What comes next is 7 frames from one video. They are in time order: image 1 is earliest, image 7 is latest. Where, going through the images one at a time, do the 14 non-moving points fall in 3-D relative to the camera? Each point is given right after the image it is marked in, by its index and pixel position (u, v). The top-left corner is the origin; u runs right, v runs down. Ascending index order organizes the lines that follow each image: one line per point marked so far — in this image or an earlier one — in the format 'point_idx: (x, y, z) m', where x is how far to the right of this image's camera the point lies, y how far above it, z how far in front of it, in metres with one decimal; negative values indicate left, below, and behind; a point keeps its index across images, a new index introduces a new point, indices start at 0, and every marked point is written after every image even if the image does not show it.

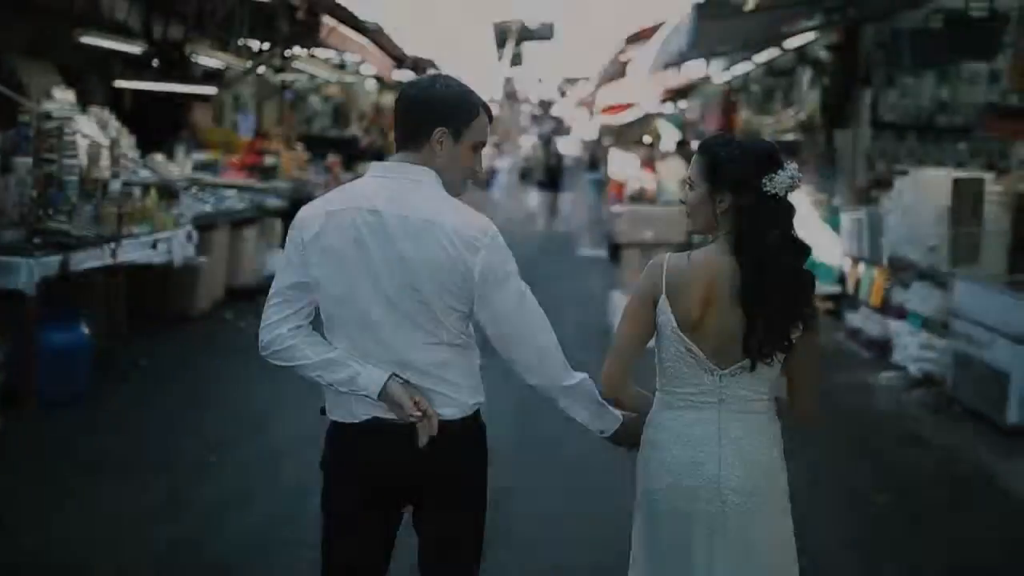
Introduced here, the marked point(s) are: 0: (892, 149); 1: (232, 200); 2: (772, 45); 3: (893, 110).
0: (+3.7, +1.3, +9.8) m
1: (-2.6, +0.8, +9.5) m
2: (+2.9, +2.7, +11.4) m
3: (+3.6, +1.7, +9.7) m
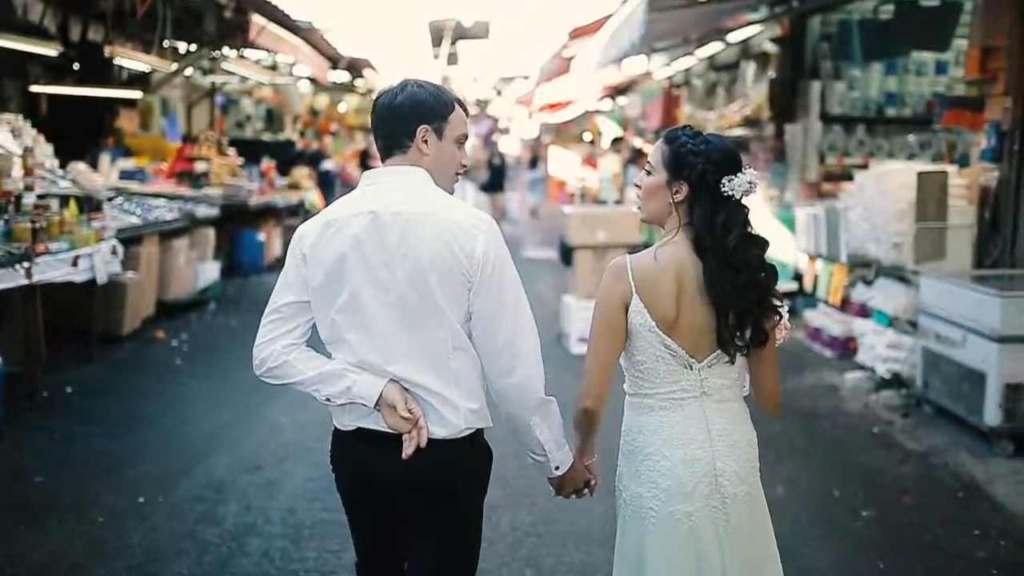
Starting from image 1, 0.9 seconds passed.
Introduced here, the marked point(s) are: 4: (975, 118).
0: (+3.1, +1.4, +9.6) m
1: (-3.1, +0.7, +9.0) m
2: (+2.2, +2.7, +11.2) m
3: (+3.1, +1.7, +9.6) m
4: (+3.3, +1.2, +7.2) m
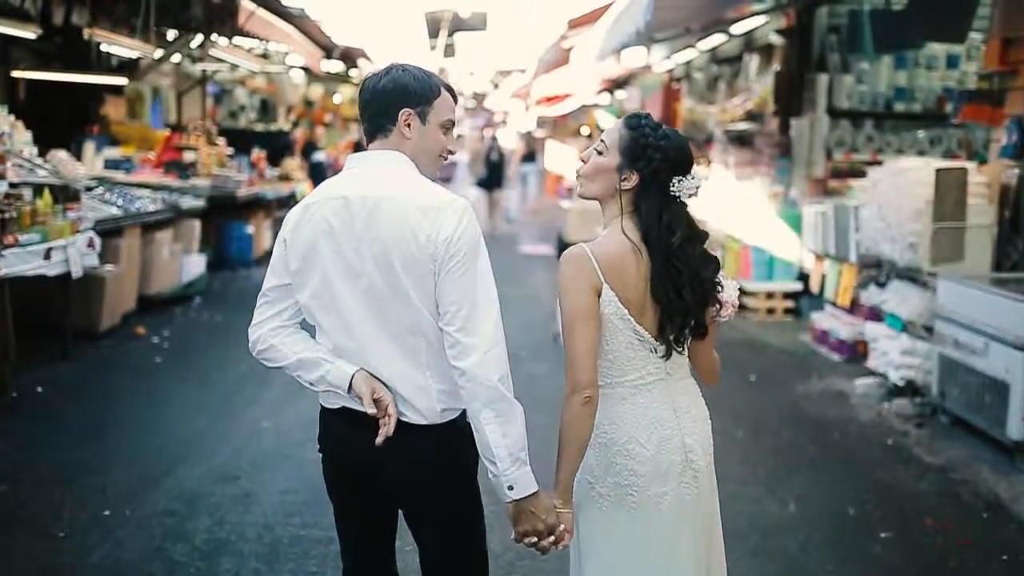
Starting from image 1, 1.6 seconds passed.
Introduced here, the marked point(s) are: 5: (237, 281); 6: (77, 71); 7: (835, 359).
0: (+3.1, +1.4, +9.3) m
1: (-3.1, +0.7, +8.7) m
2: (+2.2, +2.7, +10.8) m
3: (+3.0, +1.7, +9.2) m
4: (+3.3, +1.2, +6.9) m
5: (-2.9, +0.1, +10.7) m
6: (-4.2, +2.1, +9.9) m
7: (+2.3, -0.5, +7.4) m
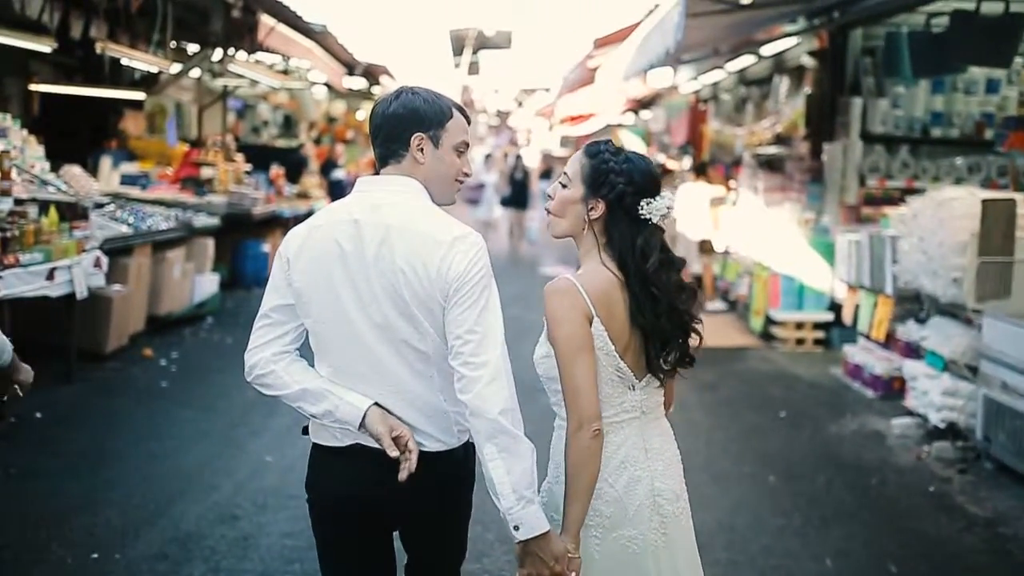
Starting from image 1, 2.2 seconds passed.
0: (+3.3, +1.1, +9.0) m
1: (-2.9, +0.6, +8.5) m
2: (+2.4, +2.5, +10.6) m
3: (+3.3, +1.5, +8.9) m
4: (+3.4, +0.9, +6.6) m
5: (-2.7, -0.1, +10.5) m
6: (-4.0, +1.9, +9.7) m
7: (+2.5, -0.7, +7.0) m
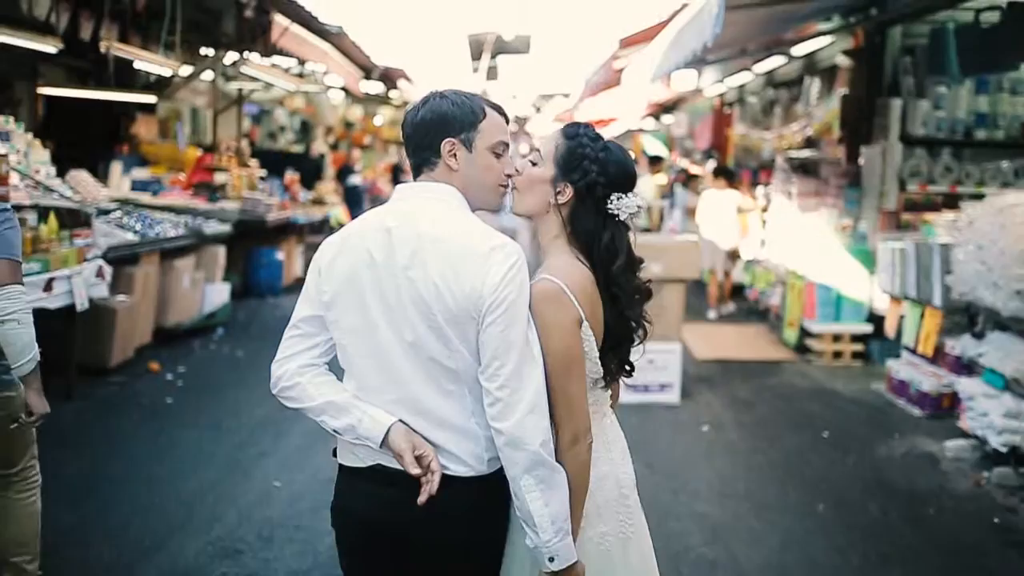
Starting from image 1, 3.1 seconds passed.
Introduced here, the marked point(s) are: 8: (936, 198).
0: (+3.5, +1.0, +8.6) m
1: (-2.8, +0.5, +8.1) m
2: (+2.7, +2.4, +10.2) m
3: (+3.4, +1.4, +8.5) m
4: (+3.6, +0.9, +6.1) m
5: (-2.5, -0.2, +10.2) m
6: (-3.8, +1.8, +9.4) m
7: (+2.6, -0.8, +6.6) m
8: (+3.6, +0.8, +8.6) m
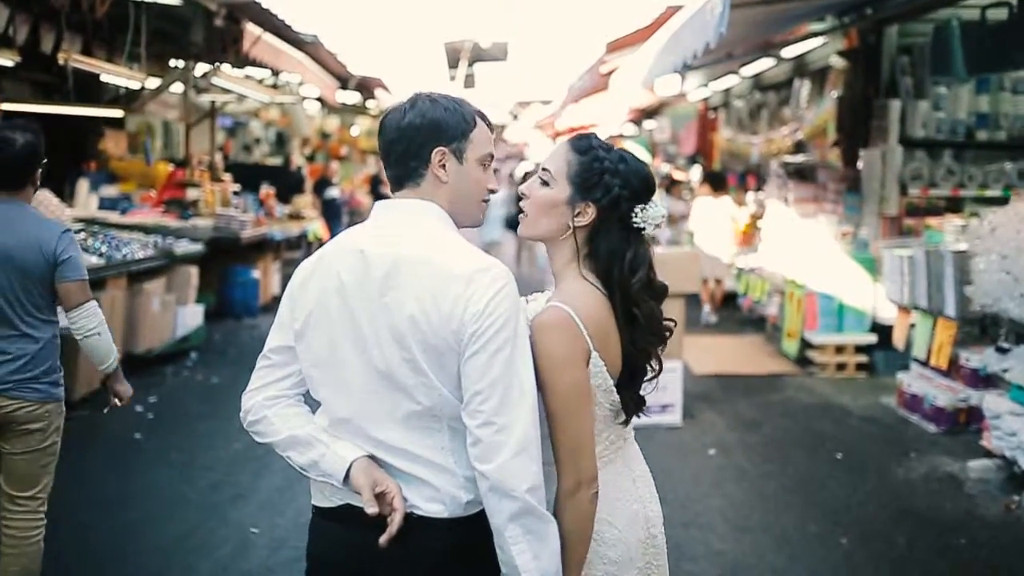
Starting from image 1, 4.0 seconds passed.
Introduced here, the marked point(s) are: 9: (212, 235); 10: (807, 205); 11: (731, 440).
0: (+3.4, +0.9, +8.3) m
1: (-2.9, +0.3, +7.7) m
2: (+2.5, +2.3, +9.8) m
3: (+3.3, +1.3, +8.2) m
4: (+3.5, +0.8, +5.8) m
5: (-2.6, -0.4, +9.7) m
6: (-3.9, +1.6, +9.0) m
7: (+2.6, -0.9, +6.3) m
8: (+3.5, +0.7, +8.3) m
9: (-3.0, +0.5, +10.1) m
10: (+2.8, +0.8, +9.7) m
11: (+1.3, -0.9, +6.2) m
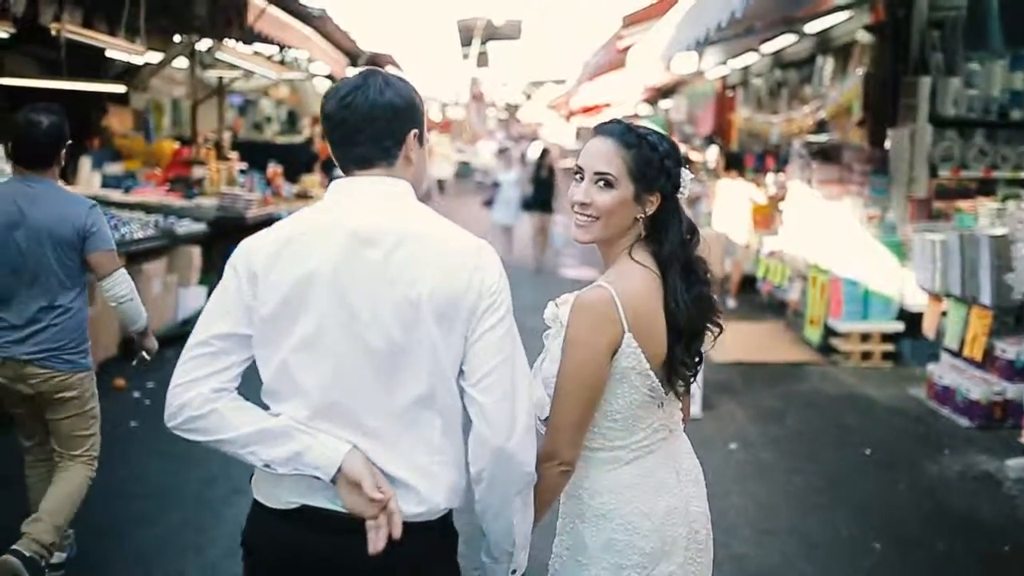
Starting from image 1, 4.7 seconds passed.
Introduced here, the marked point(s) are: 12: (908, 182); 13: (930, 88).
0: (+3.5, +1.1, +7.9) m
1: (-2.8, +0.5, +7.5) m
2: (+2.6, +2.4, +9.5) m
3: (+3.4, +1.4, +7.8) m
4: (+3.6, +0.9, +5.5) m
5: (-2.5, -0.2, +9.5) m
6: (-3.8, +1.8, +8.7) m
7: (+2.7, -0.8, +6.0) m
8: (+3.6, +0.8, +7.9) m
9: (-2.8, +0.7, +9.9) m
10: (+2.9, +0.9, +9.4) m
11: (+1.4, -0.8, +5.9) m
12: (+3.1, +0.8, +8.0) m
13: (+3.2, +1.5, +7.8) m
